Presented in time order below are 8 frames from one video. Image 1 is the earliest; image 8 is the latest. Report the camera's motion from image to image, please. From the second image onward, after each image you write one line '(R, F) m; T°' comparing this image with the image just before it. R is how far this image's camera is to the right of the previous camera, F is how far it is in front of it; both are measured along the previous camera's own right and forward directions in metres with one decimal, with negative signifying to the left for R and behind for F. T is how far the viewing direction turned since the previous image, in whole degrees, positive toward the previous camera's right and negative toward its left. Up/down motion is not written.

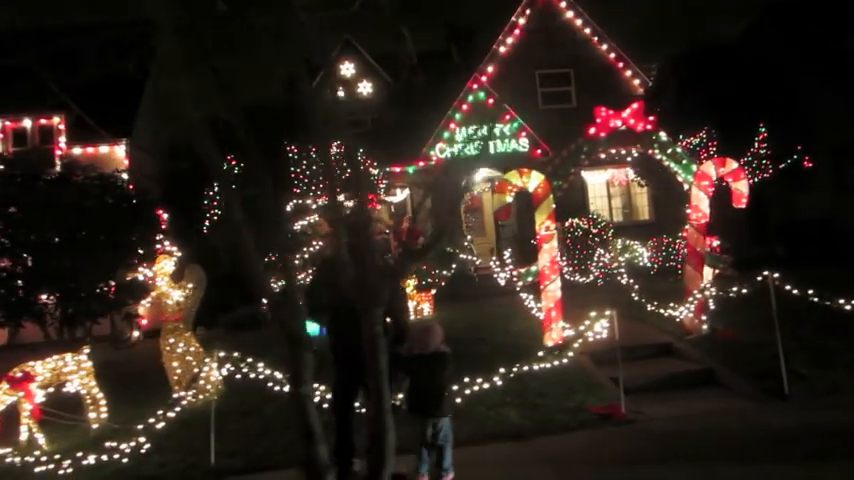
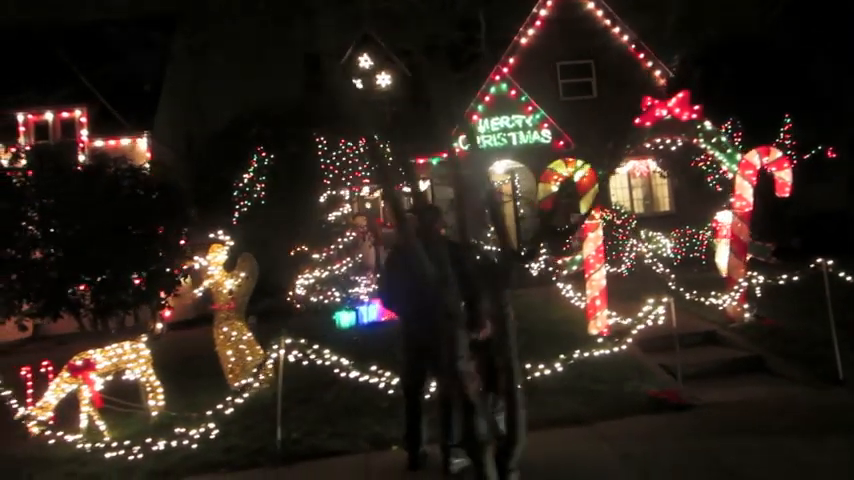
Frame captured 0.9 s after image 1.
(-0.7, 0.0) m; 0°
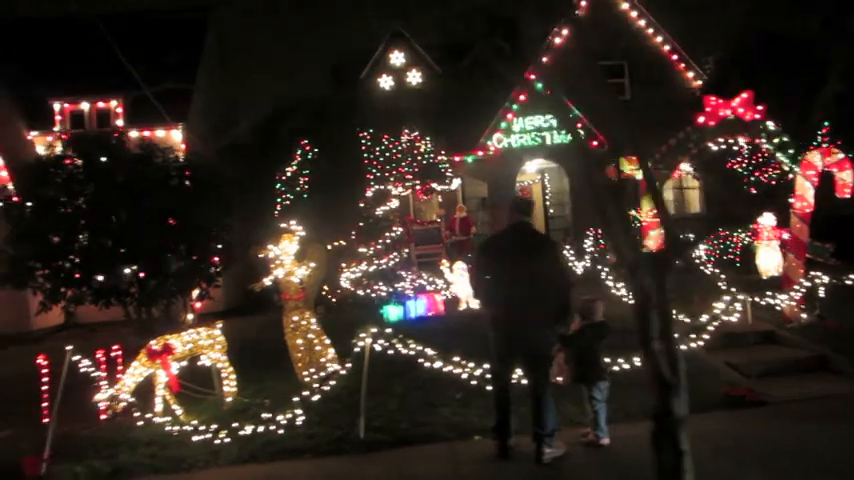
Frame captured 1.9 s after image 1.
(-0.9, -0.1) m; 0°
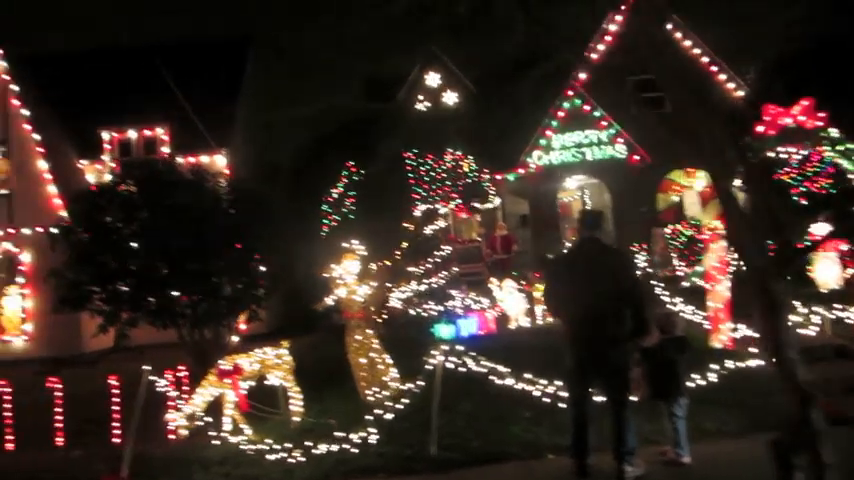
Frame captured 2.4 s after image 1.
(-0.4, 0.0) m; -2°
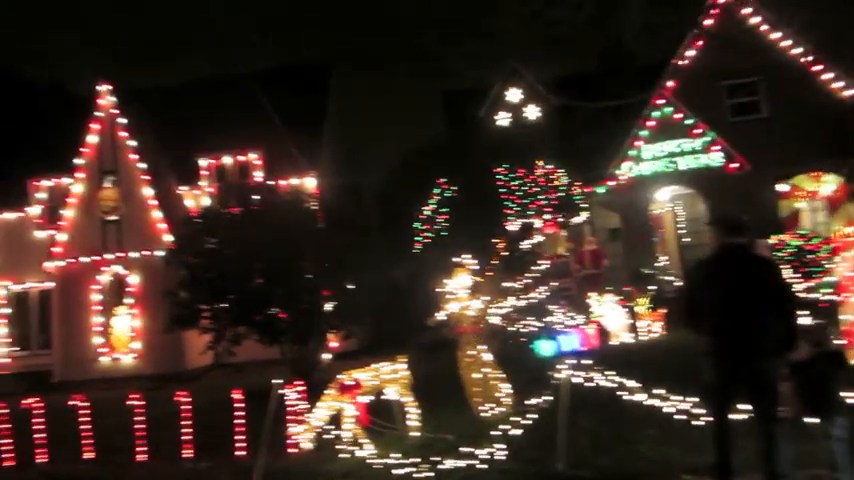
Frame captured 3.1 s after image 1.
(-0.5, 0.0) m; -6°
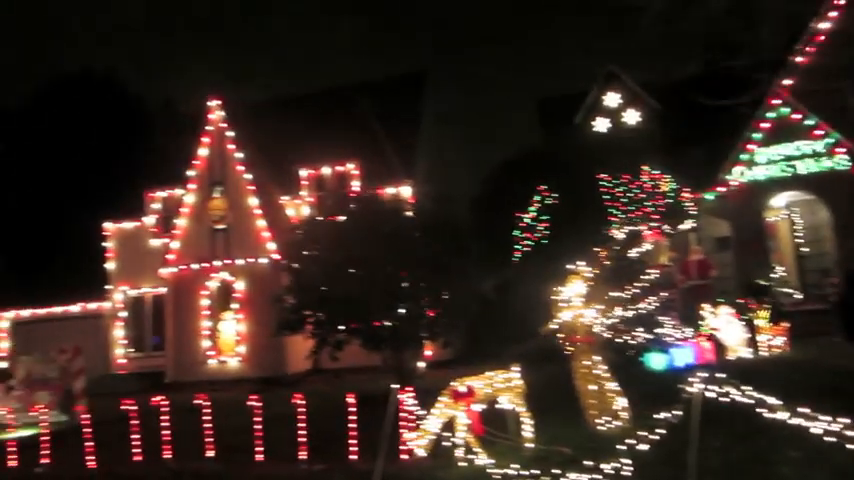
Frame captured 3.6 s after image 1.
(-0.4, +0.1) m; -7°
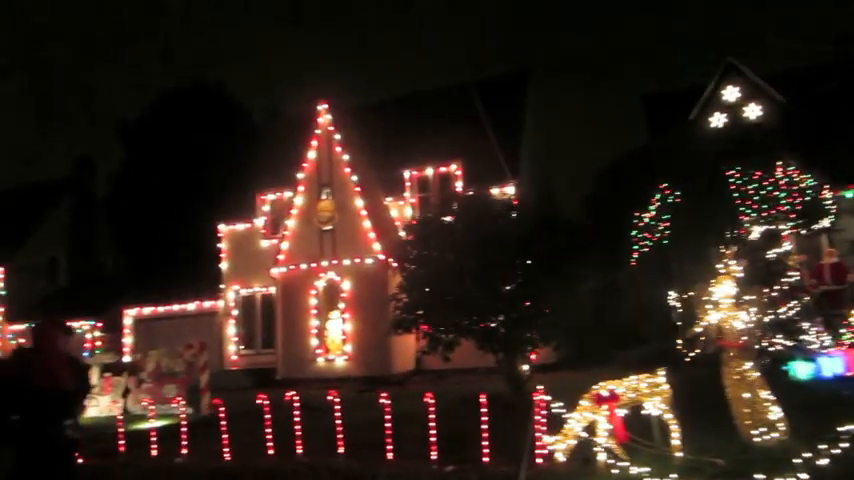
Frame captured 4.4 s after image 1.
(-0.6, +0.1) m; -8°
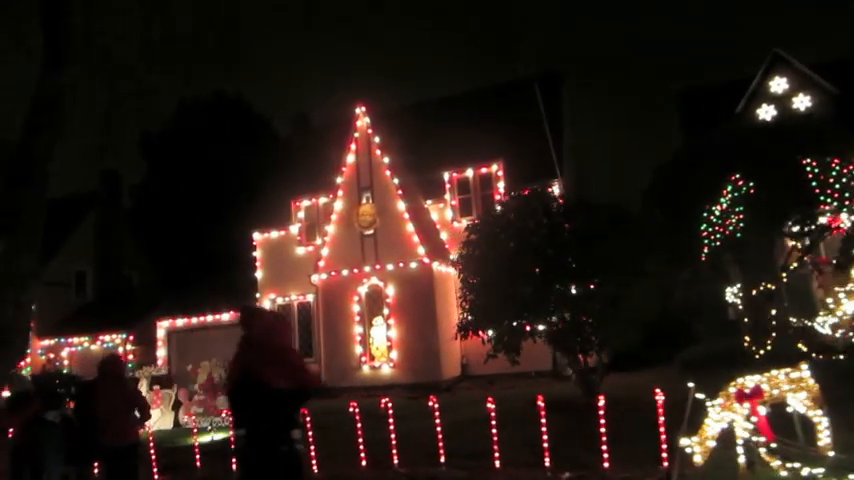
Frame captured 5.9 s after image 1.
(-1.3, +0.4) m; 0°
